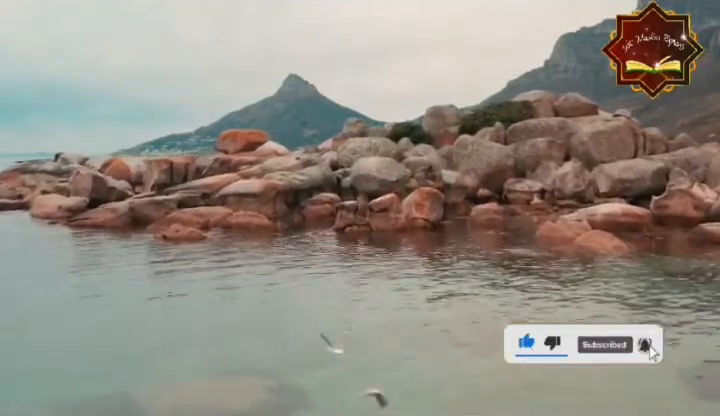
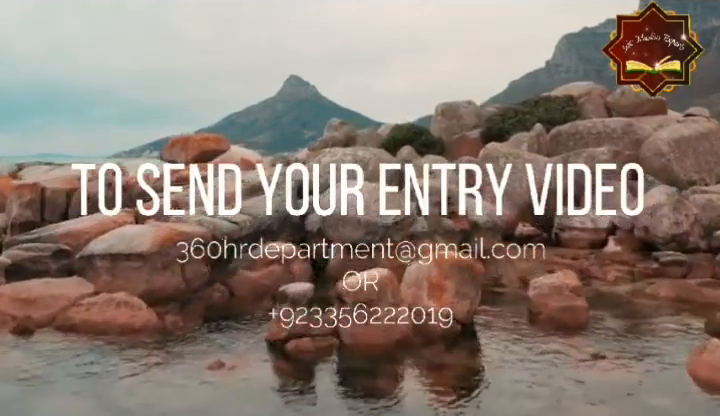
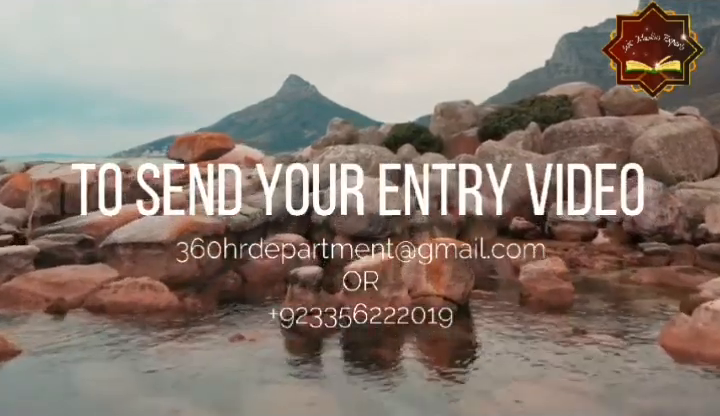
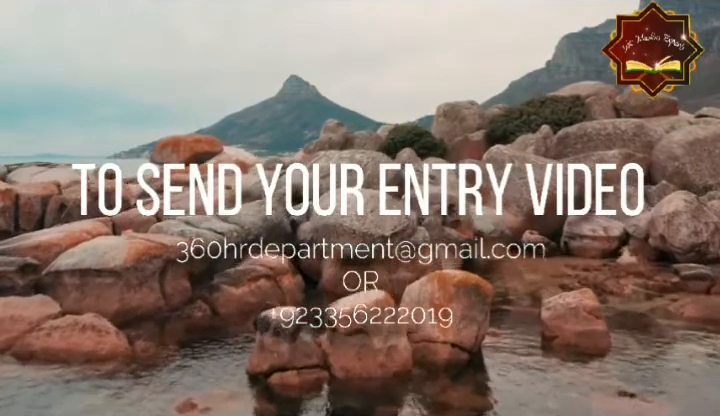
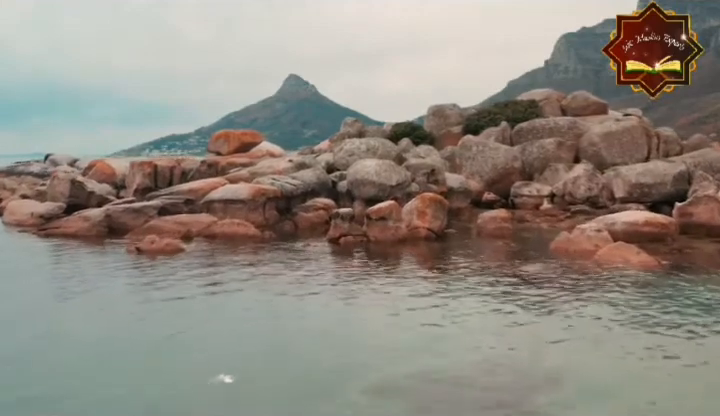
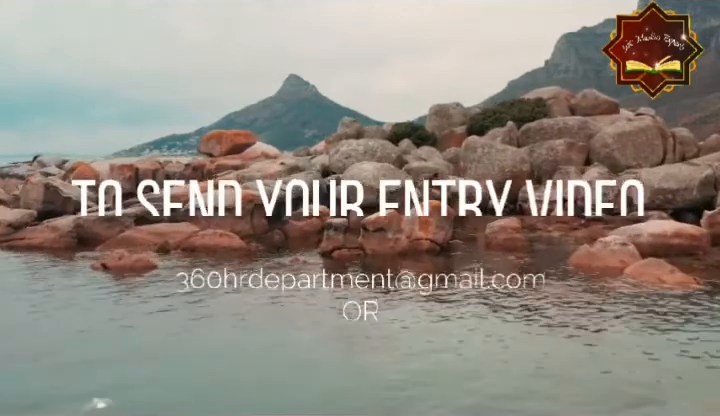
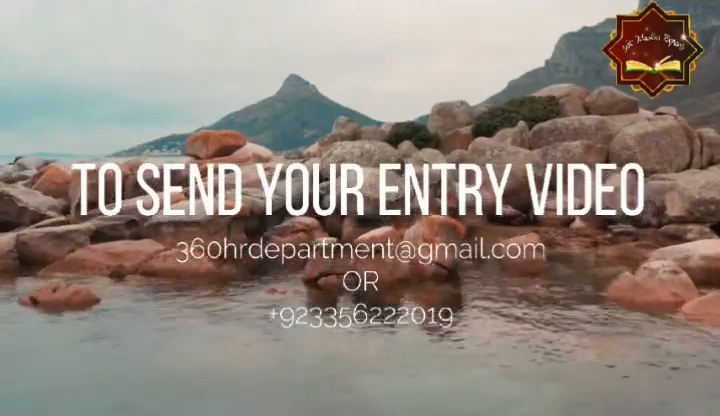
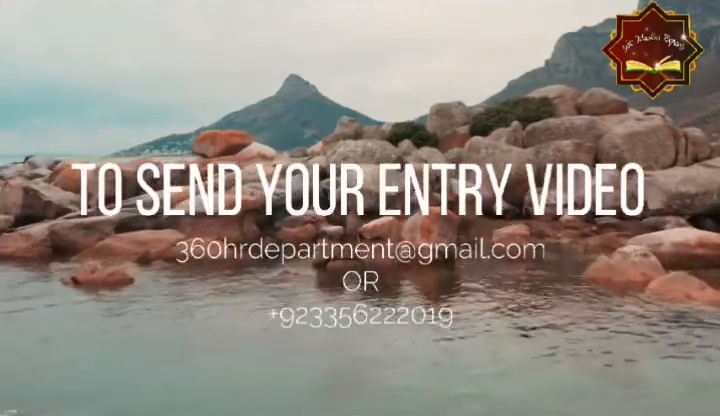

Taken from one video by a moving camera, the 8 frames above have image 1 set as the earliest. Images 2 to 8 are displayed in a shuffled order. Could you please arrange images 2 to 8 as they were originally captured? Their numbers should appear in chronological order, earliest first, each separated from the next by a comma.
5, 6, 8, 7, 3, 2, 4
